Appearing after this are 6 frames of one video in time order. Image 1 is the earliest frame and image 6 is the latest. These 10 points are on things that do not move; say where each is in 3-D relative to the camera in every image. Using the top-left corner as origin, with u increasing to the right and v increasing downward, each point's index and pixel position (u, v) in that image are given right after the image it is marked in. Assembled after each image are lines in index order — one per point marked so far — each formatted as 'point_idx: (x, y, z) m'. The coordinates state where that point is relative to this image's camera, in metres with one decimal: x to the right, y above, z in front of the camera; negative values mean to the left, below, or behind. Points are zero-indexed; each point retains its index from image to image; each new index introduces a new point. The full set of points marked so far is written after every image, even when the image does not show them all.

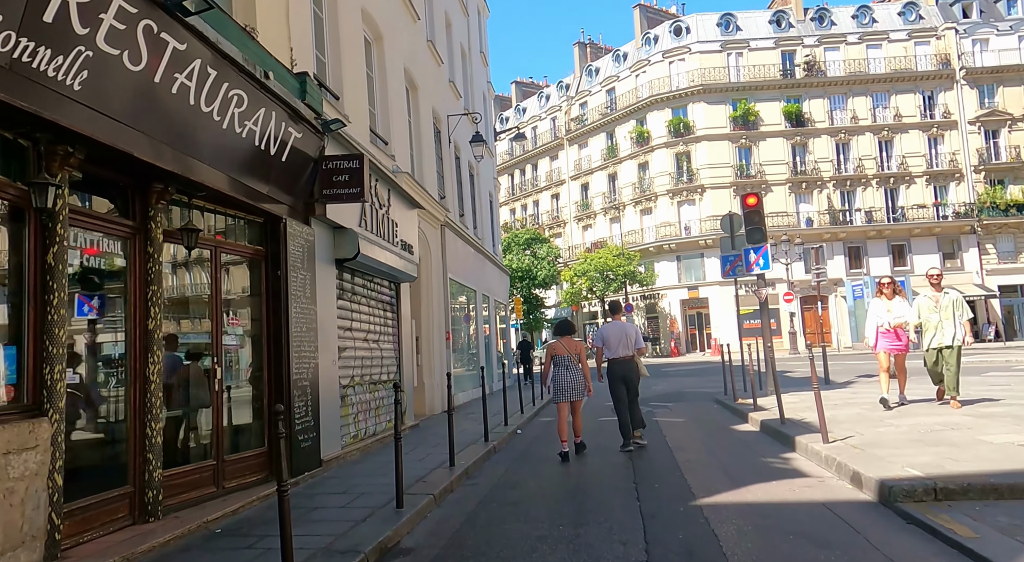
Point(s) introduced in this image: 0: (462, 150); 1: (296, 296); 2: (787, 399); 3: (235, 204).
0: (-1.4, +3.5, +19.2) m
1: (-2.3, -0.2, +7.5) m
2: (+4.6, -2.0, +11.8) m
3: (-2.7, +0.7, +6.8) m
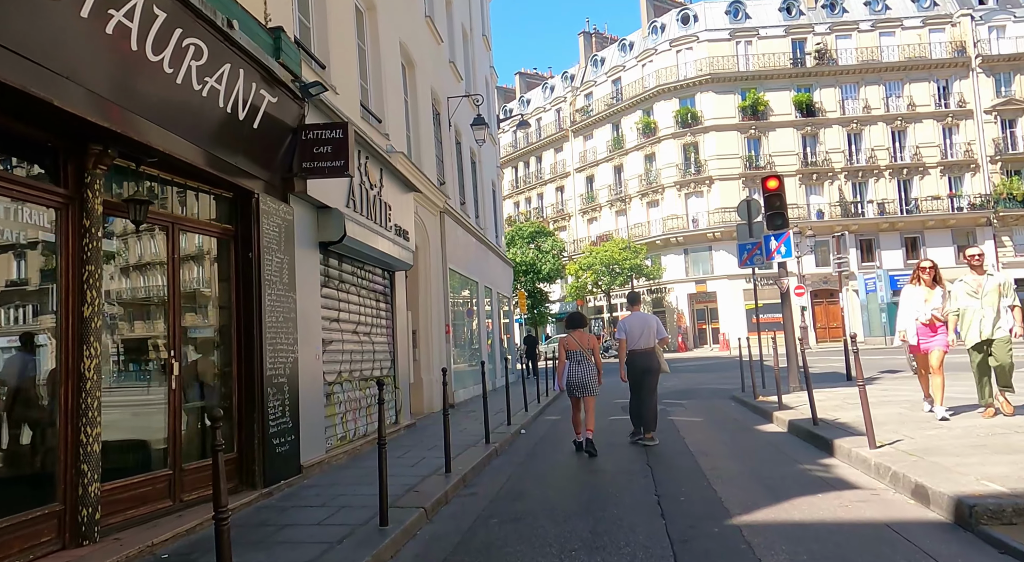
0: (-1.3, +3.8, +18.4) m
1: (-2.3, 0.0, +6.7) m
2: (+4.6, -1.8, +10.9) m
3: (-2.6, +0.9, +6.0) m
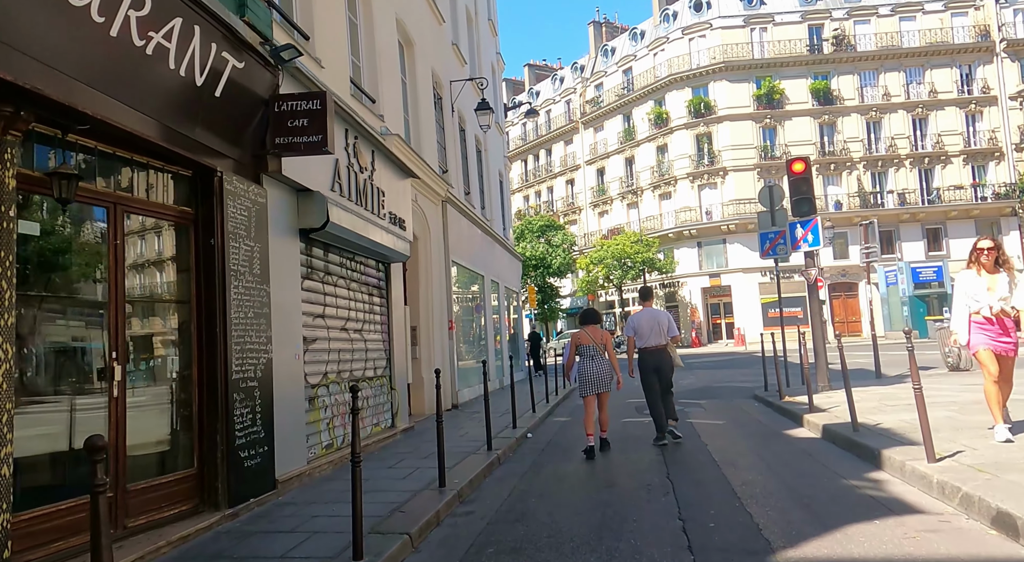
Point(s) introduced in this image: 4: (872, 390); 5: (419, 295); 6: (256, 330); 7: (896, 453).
0: (-1.1, +3.9, +17.5) m
1: (-2.3, +0.1, +5.9) m
2: (+4.7, -1.6, +10.0) m
3: (-2.7, +1.0, +5.2) m
4: (+5.5, -1.7, +10.9) m
5: (-1.7, -0.3, +12.9) m
6: (-2.2, -0.4, +6.0) m
7: (+3.3, -1.5, +6.1) m
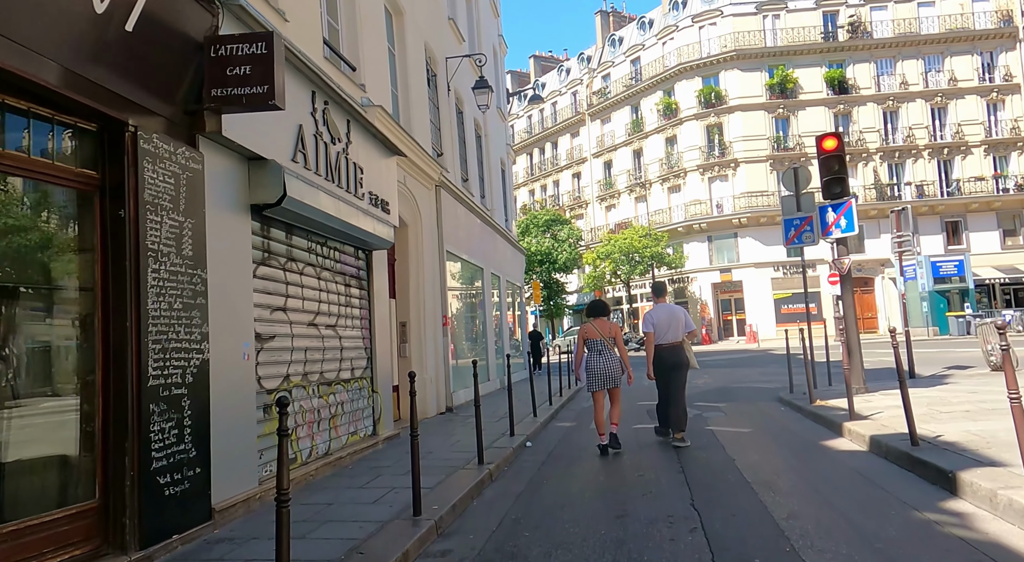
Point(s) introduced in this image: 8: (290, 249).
0: (-1.1, +4.1, +16.3) m
1: (-2.3, +0.2, +4.7) m
2: (+4.7, -1.5, +8.8) m
3: (-2.7, +1.1, +4.0) m
4: (+5.5, -1.5, +9.7) m
5: (-1.7, -0.1, +11.7) m
6: (-2.2, -0.3, +4.9) m
7: (+3.2, -1.3, +4.9) m
8: (-2.1, +0.3, +6.9) m
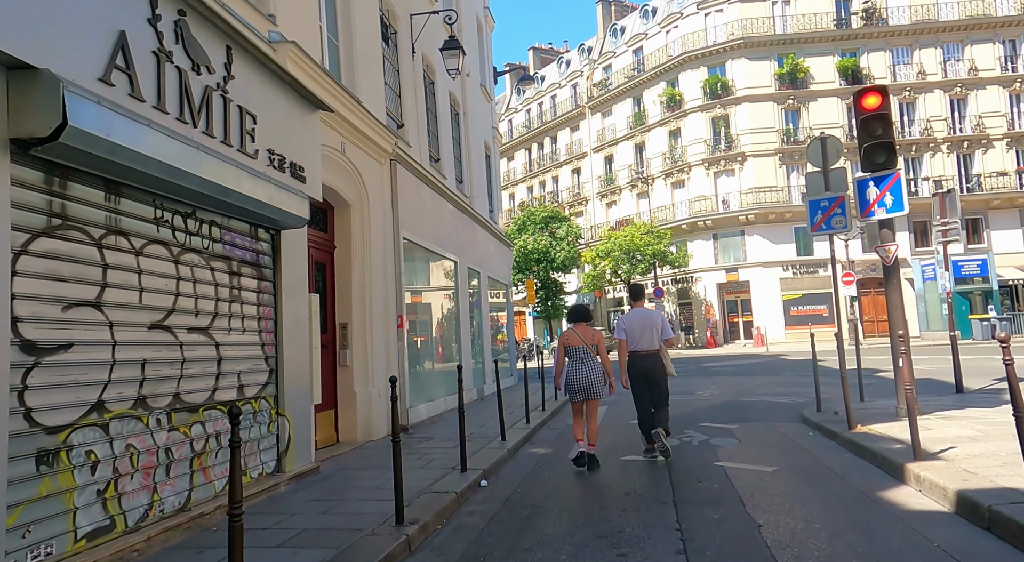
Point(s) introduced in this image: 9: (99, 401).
0: (-1.5, +4.2, +14.2) m
1: (-2.8, +0.3, +2.6) m
2: (+4.2, -1.4, +6.7) m
3: (-3.2, +1.2, +1.9) m
4: (+5.0, -1.4, +7.5) m
5: (-2.2, 0.0, +9.6) m
6: (-2.8, -0.2, +2.8) m
7: (+2.7, -1.2, +2.7) m
8: (-2.6, +0.4, +4.8) m
9: (-2.6, -0.7, +4.5) m
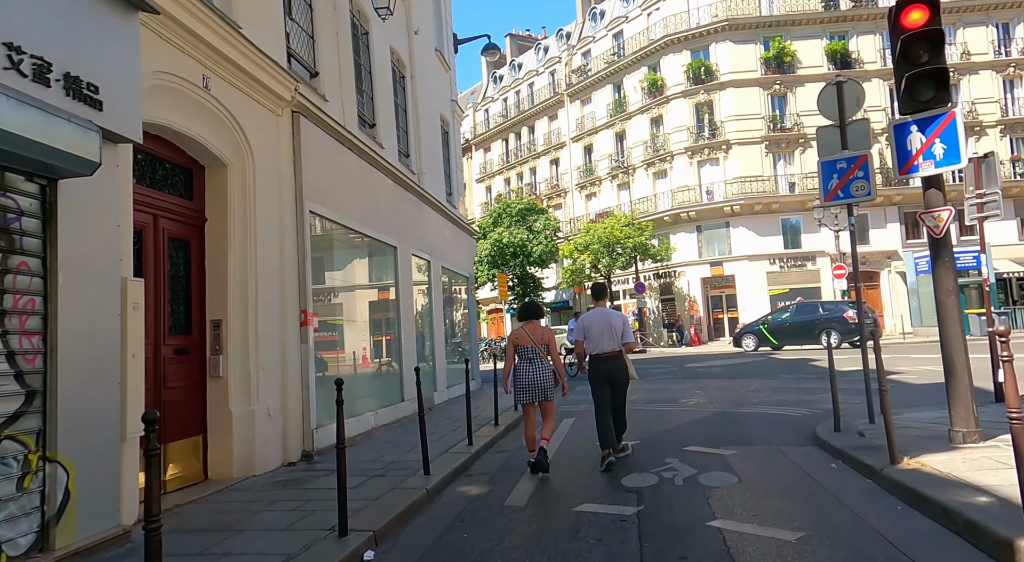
0: (-2.4, +4.4, +11.8) m
1: (-3.4, +0.4, +0.2) m
2: (+3.5, -1.2, +4.4) m
3: (-3.8, +1.3, -0.5) m
4: (+4.3, -1.3, +5.3) m
5: (-2.9, +0.2, +7.2) m
6: (-3.3, 0.0, +0.4) m
7: (+2.1, -1.1, +0.5) m
8: (-3.3, +0.6, +2.4) m
9: (-3.2, -0.6, +2.1) m
